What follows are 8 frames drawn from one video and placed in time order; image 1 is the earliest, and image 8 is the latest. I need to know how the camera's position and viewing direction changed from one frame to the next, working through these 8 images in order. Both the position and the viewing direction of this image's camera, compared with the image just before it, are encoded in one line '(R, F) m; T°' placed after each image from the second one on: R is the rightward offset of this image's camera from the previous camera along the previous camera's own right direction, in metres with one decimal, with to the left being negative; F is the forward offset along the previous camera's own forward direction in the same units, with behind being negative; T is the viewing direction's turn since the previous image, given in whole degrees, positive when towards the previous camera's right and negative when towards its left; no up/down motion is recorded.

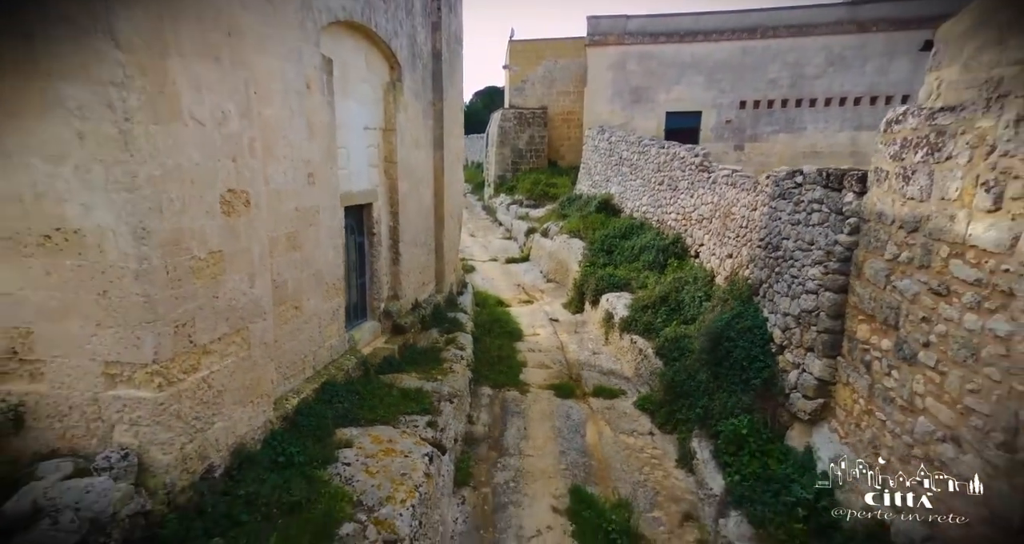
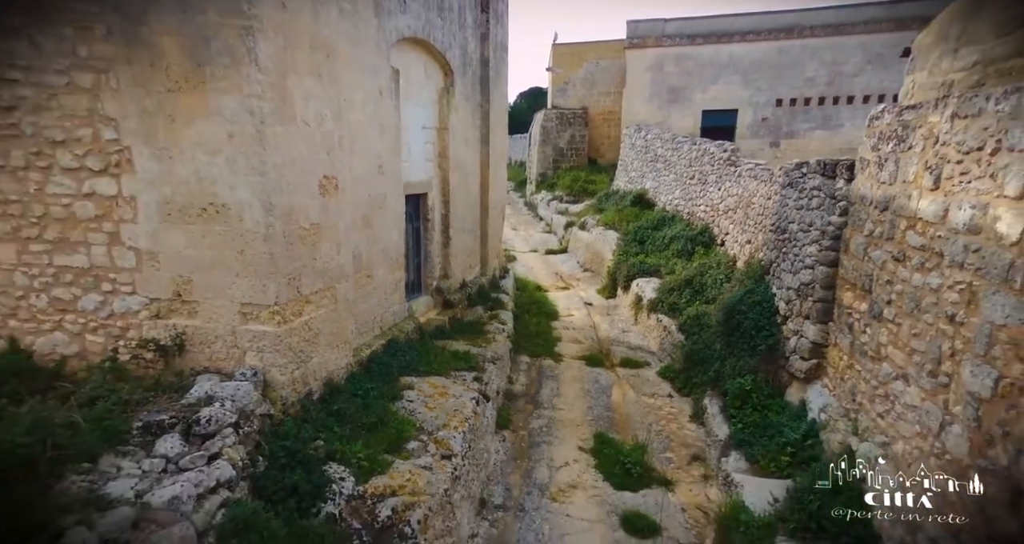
(+0.1, -1.0) m; -4°
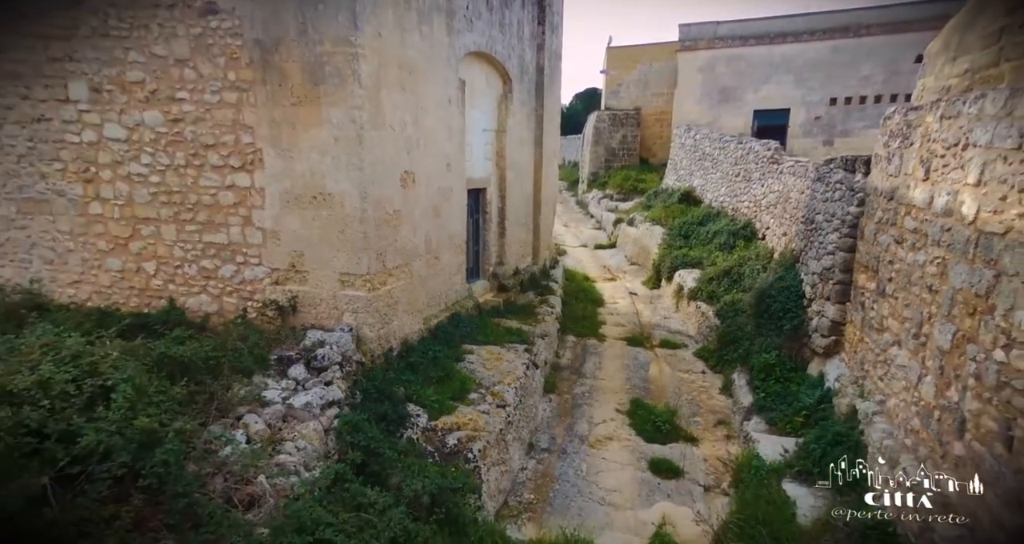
(+0.1, -0.9) m; -5°
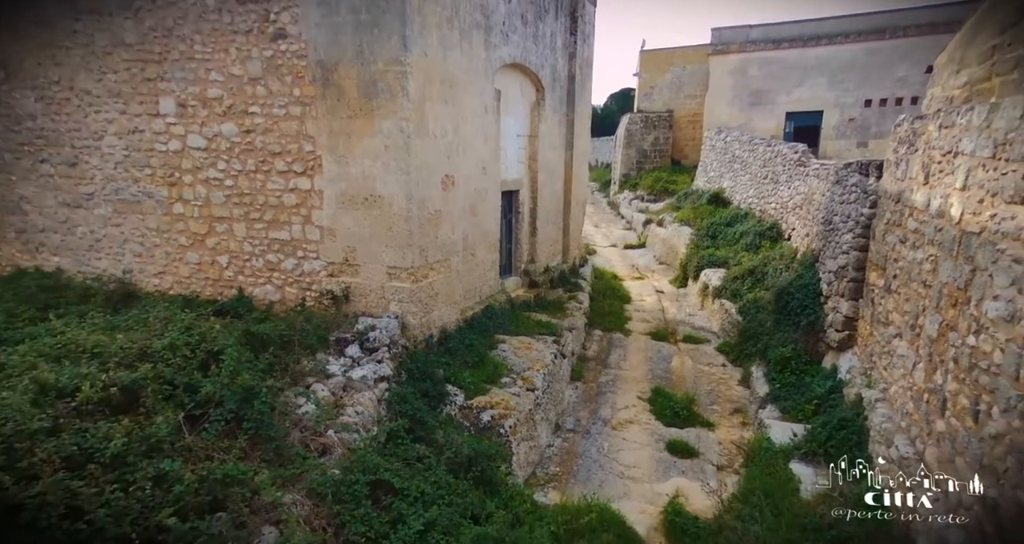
(0.0, -0.6) m; -3°
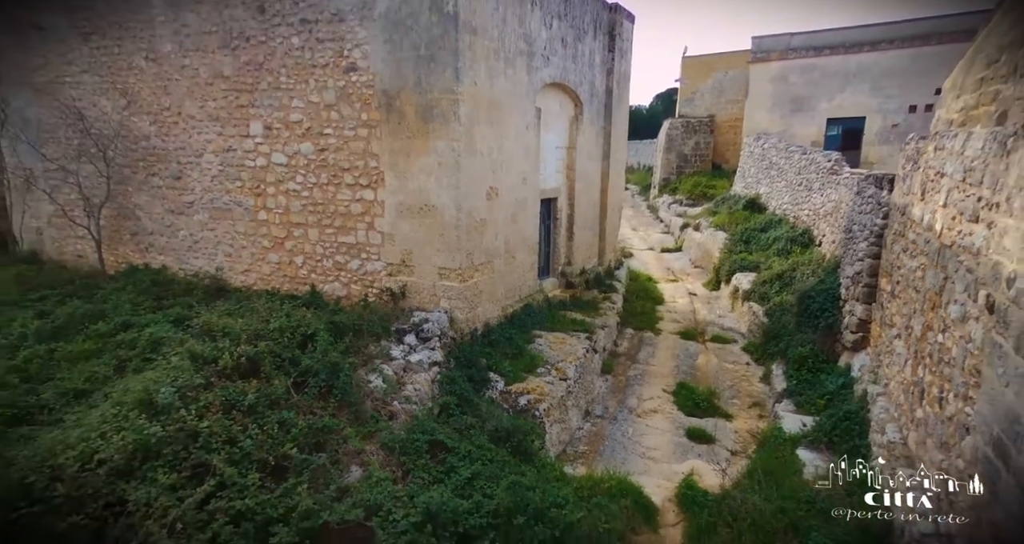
(+0.1, -0.8) m; -4°
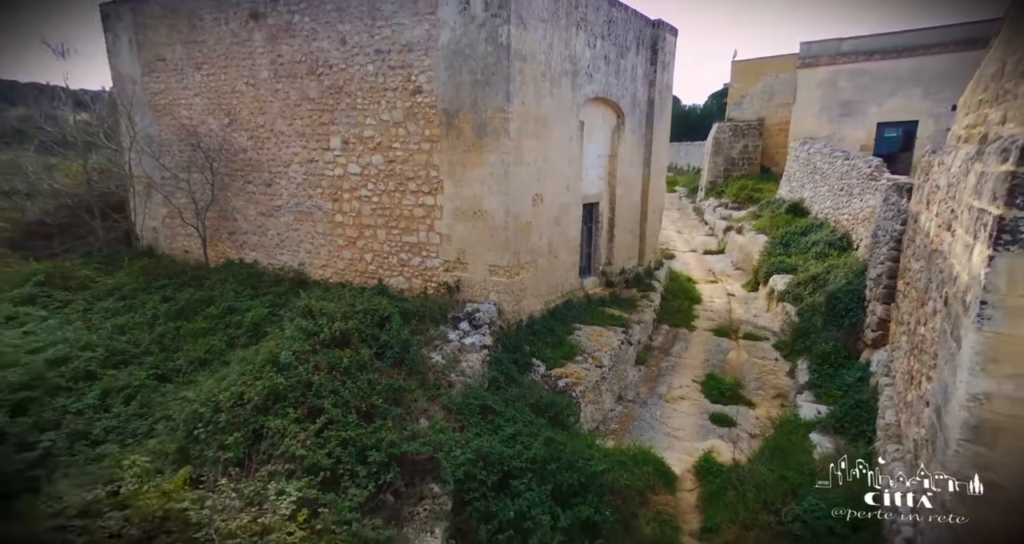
(+0.1, -0.9) m; -5°
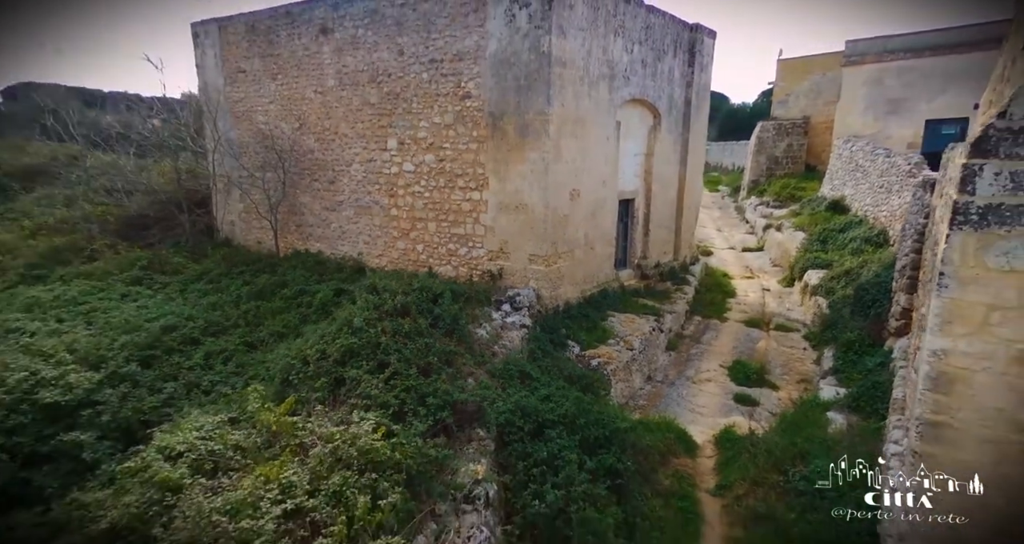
(+0.1, -0.7) m; -4°
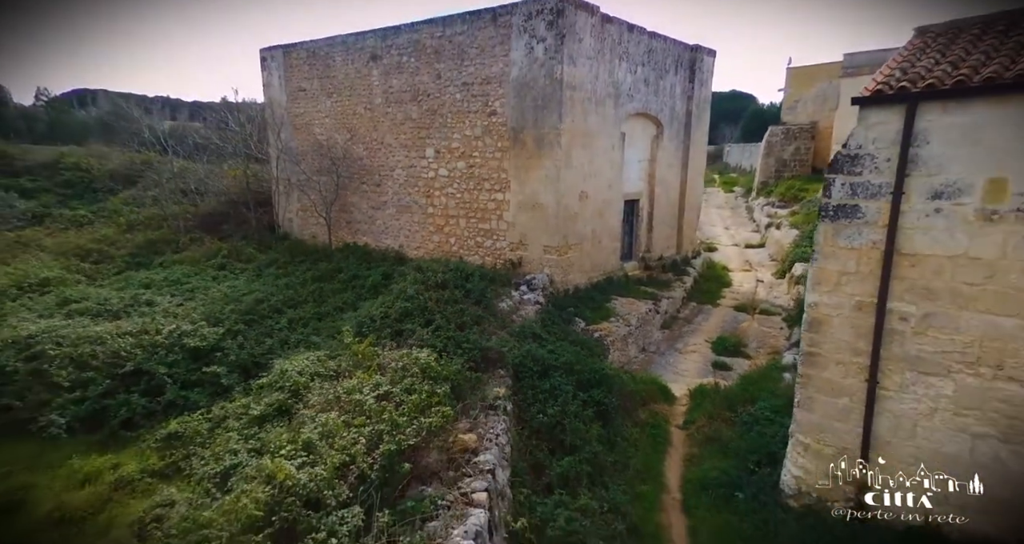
(+0.1, -1.7) m; -2°
